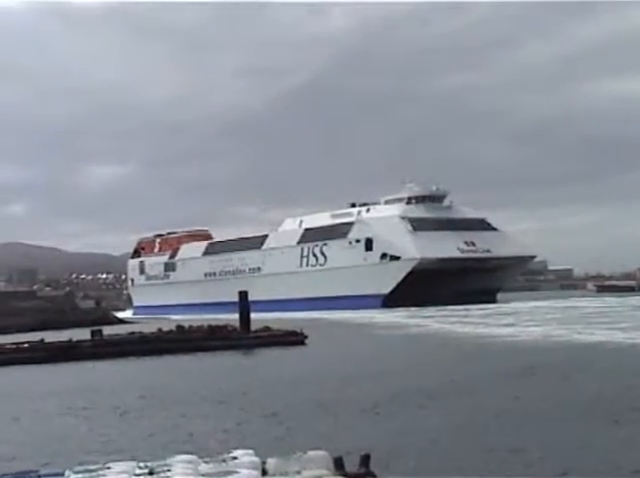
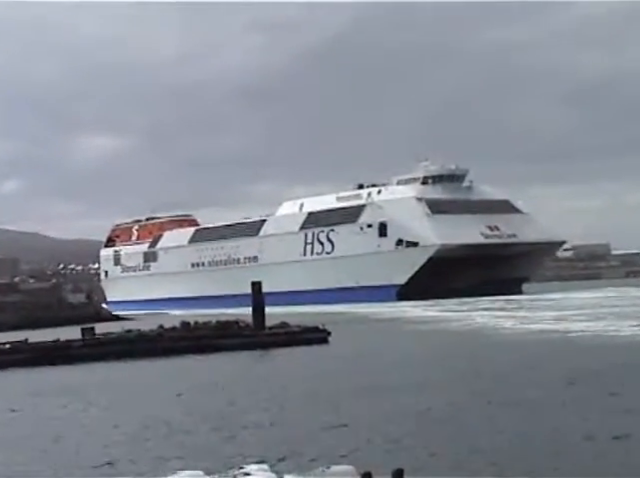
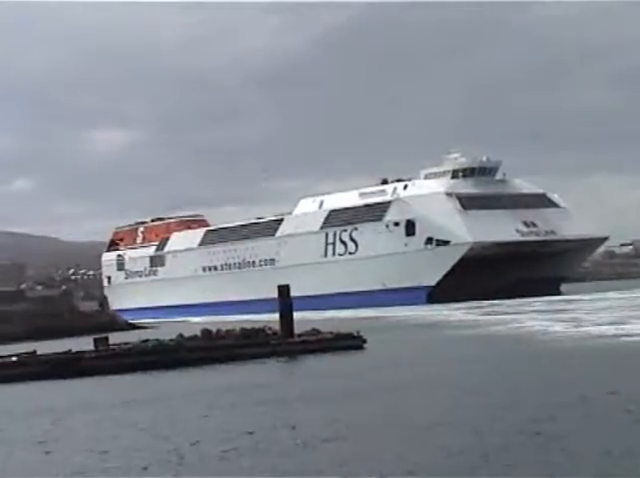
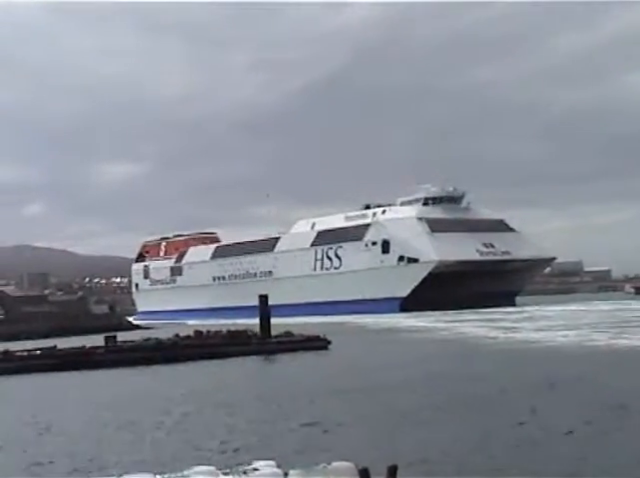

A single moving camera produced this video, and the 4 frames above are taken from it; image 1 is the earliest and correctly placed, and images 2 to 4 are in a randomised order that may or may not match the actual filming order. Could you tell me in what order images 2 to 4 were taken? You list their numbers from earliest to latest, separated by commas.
4, 2, 3
